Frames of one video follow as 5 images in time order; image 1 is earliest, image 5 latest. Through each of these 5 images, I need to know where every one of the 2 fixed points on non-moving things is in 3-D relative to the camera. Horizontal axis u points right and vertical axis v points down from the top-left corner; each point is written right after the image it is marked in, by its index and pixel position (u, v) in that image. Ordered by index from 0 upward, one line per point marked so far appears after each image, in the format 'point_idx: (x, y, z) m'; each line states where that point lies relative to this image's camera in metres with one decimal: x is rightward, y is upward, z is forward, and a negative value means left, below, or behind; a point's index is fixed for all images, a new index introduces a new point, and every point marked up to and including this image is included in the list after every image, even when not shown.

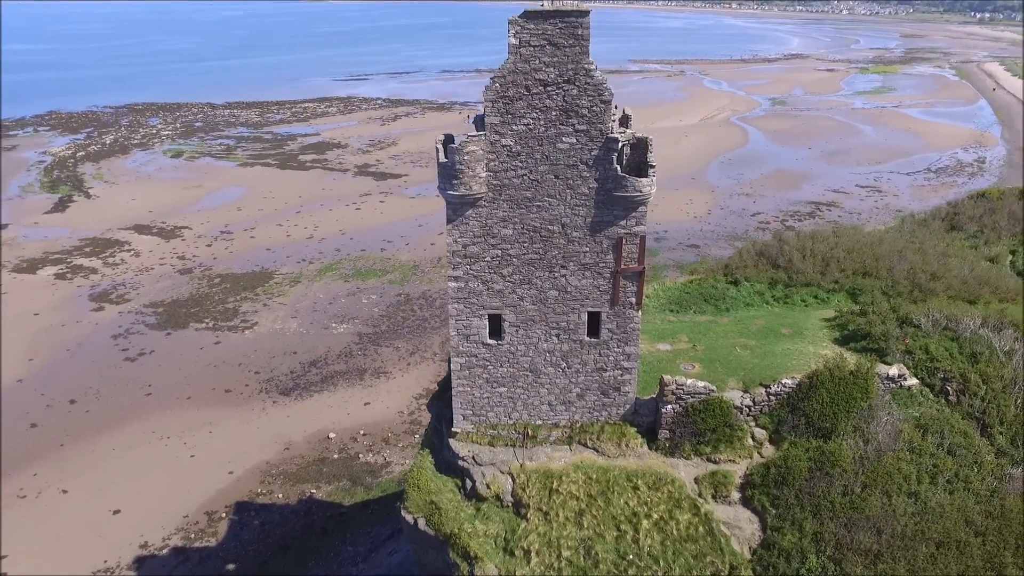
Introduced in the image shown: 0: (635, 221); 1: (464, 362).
0: (+1.5, +0.8, +9.1) m
1: (-0.6, -1.0, +10.0) m
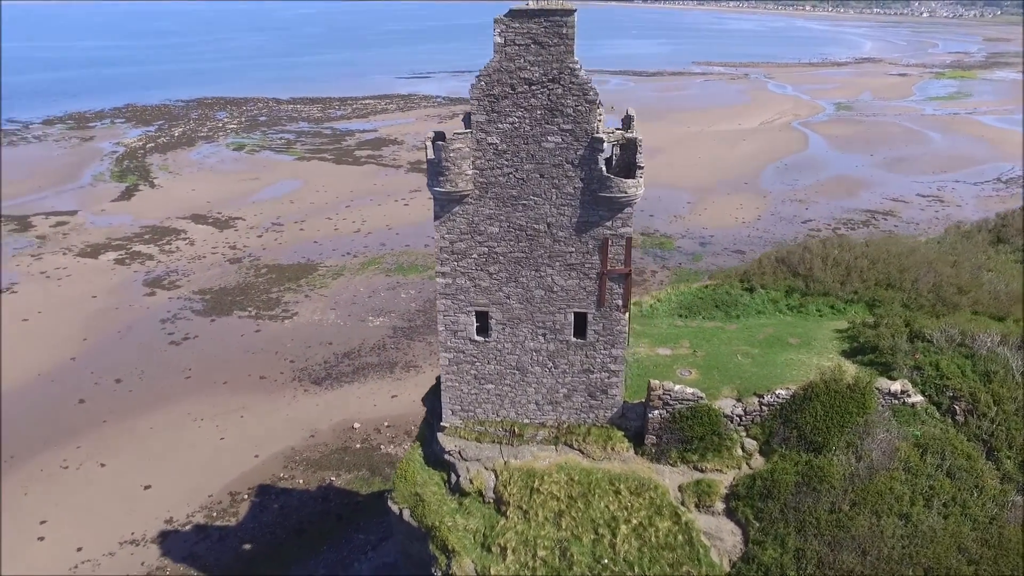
0: (+1.3, +0.8, +9.0) m
1: (-0.8, -0.9, +10.1) m
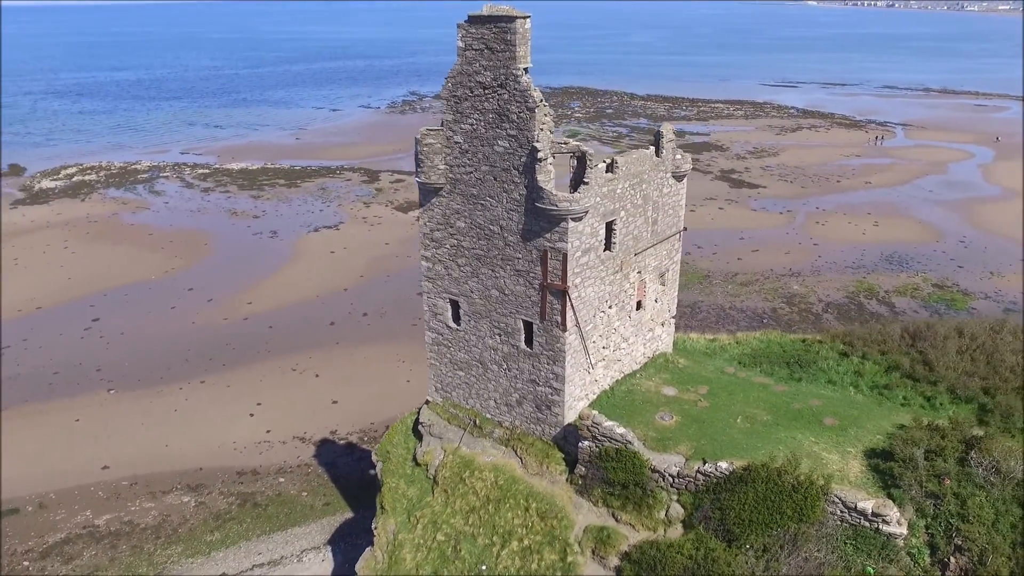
0: (+0.5, +0.6, +8.8) m
1: (-1.1, -0.7, +10.8) m
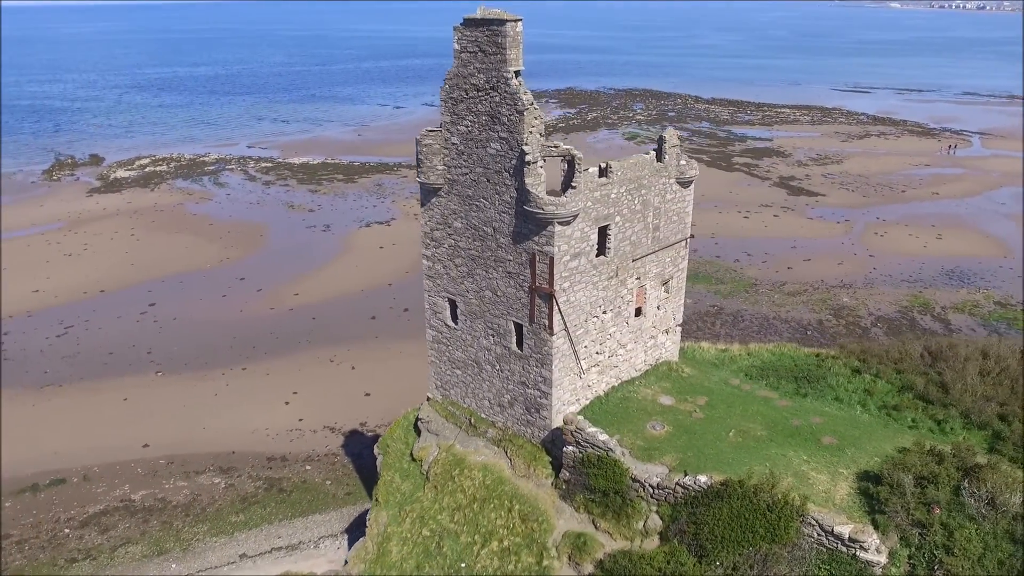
0: (+0.4, +0.6, +8.7) m
1: (-1.1, -0.7, +10.9) m
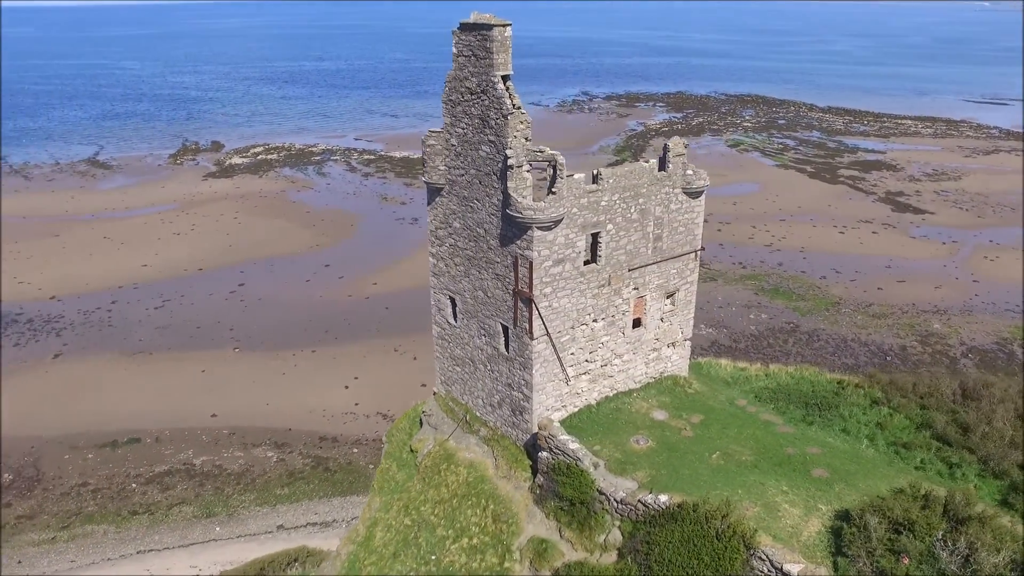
0: (+0.2, +0.5, +8.8) m
1: (-1.1, -0.7, +11.1) m
